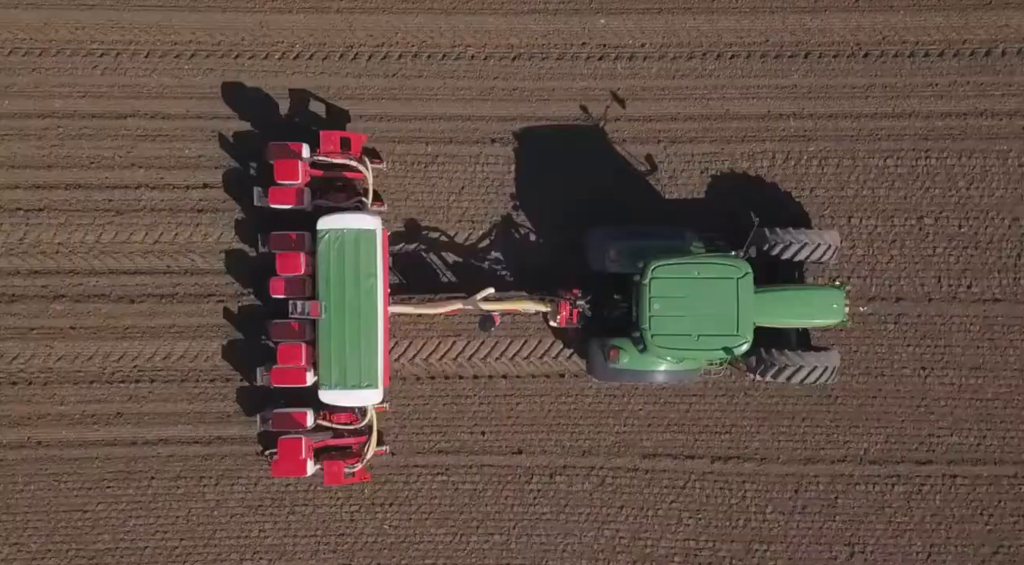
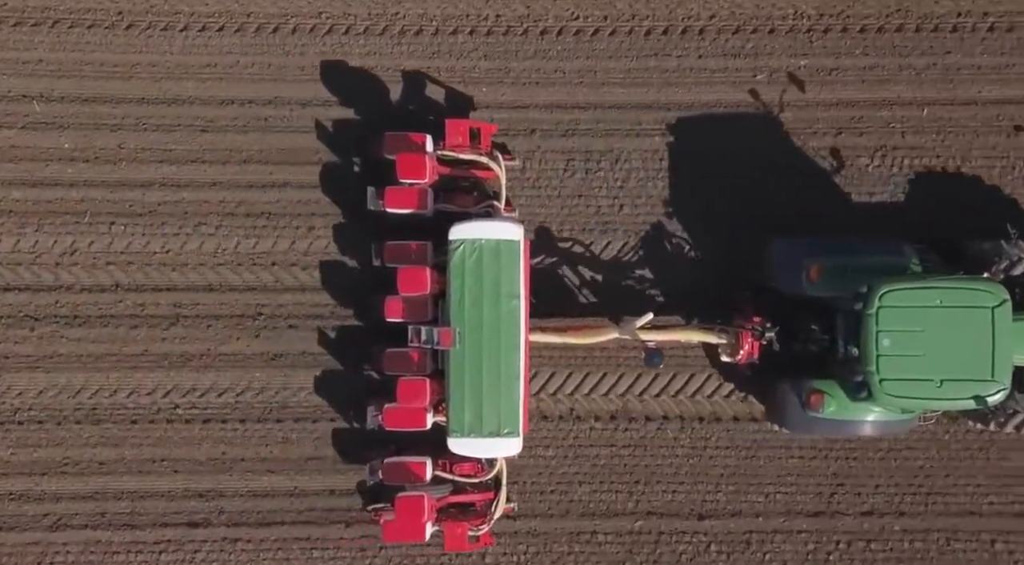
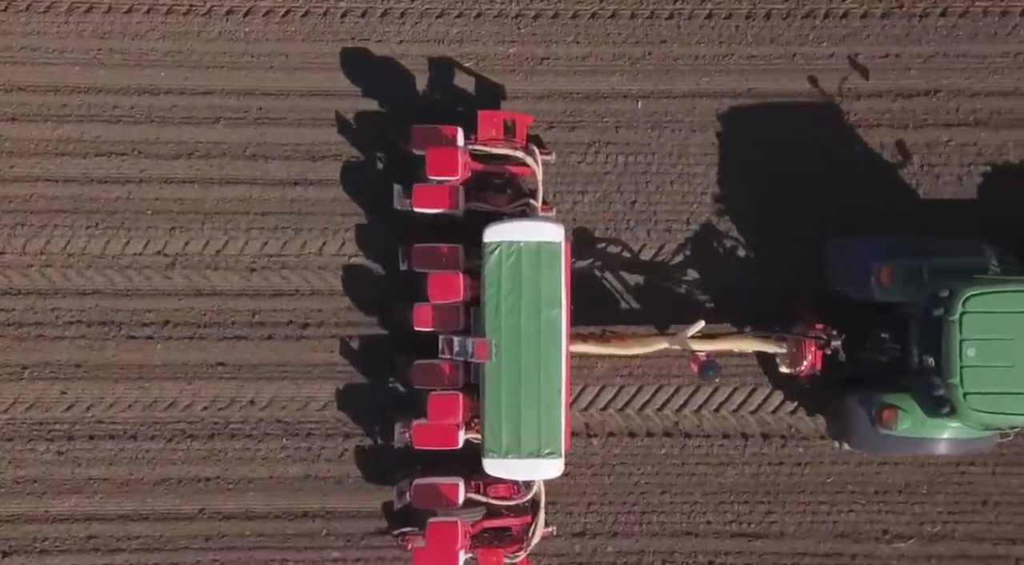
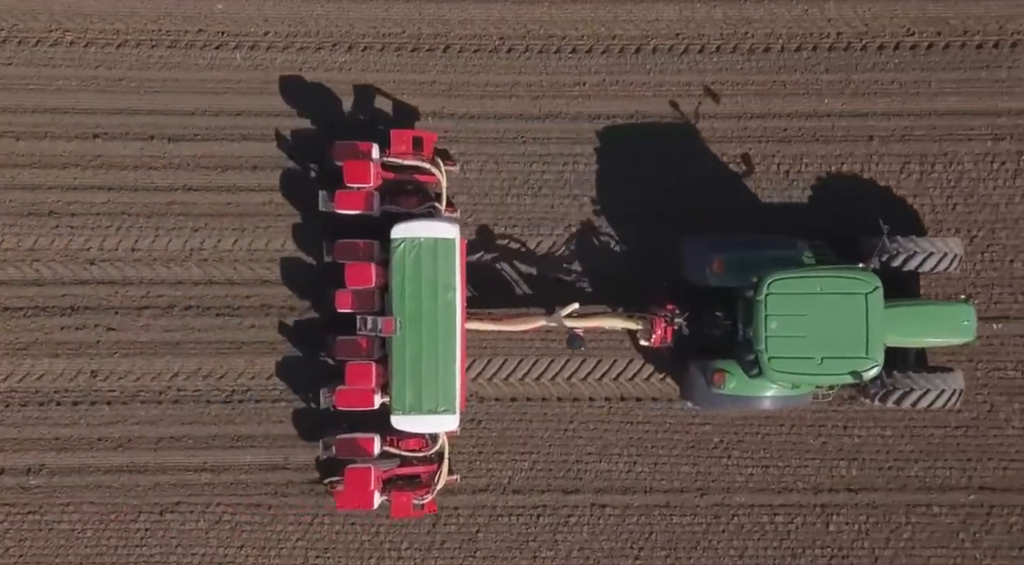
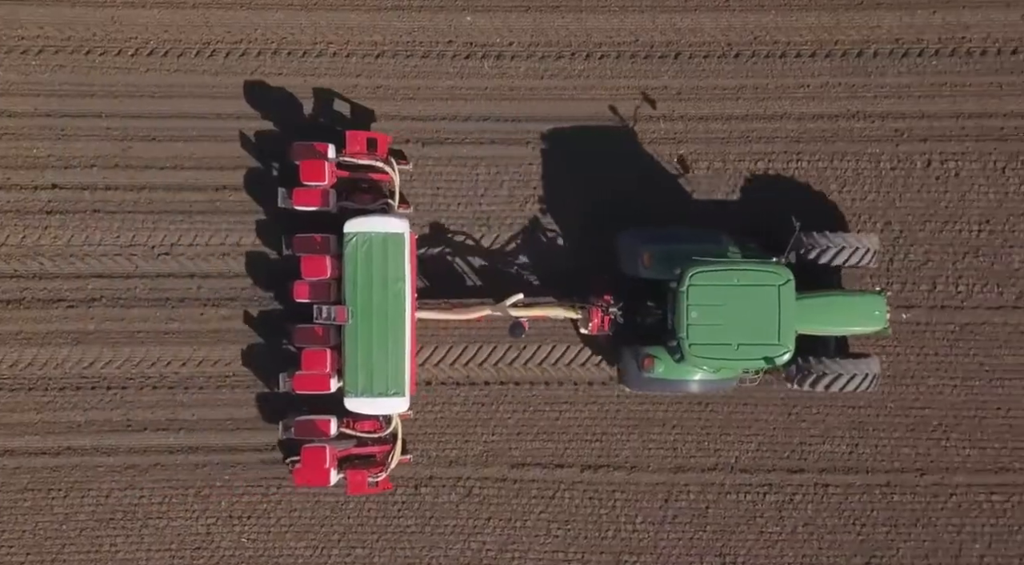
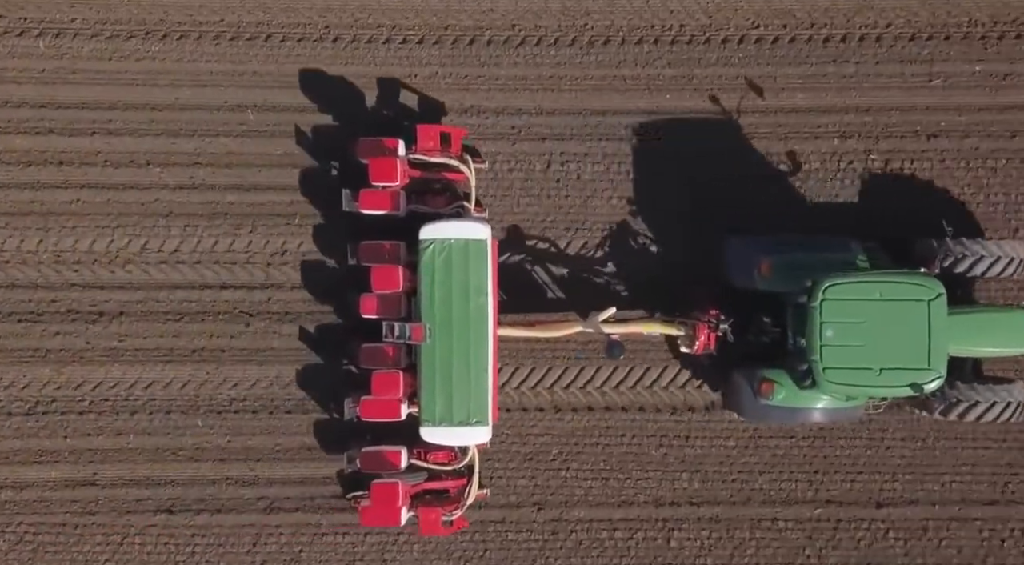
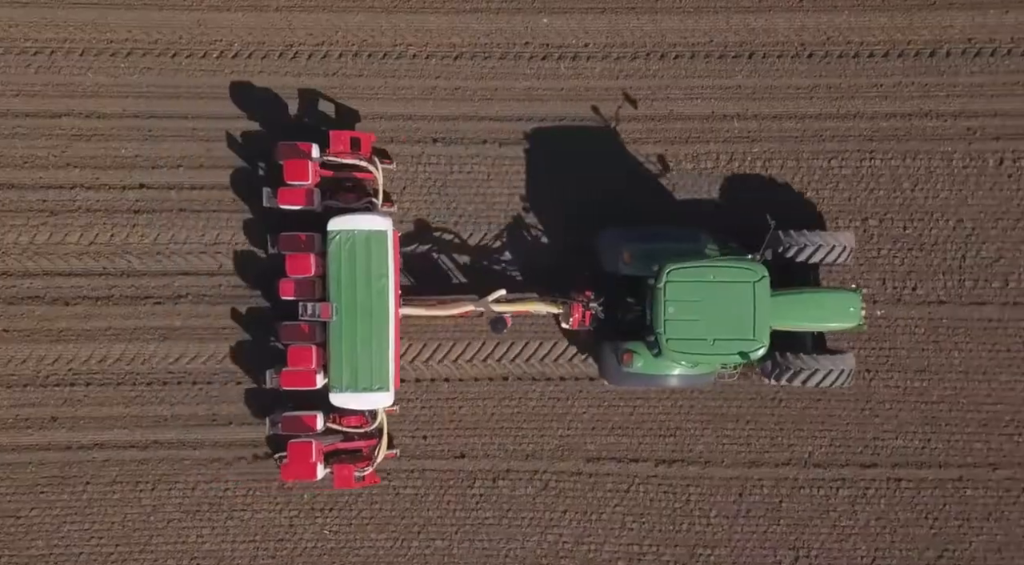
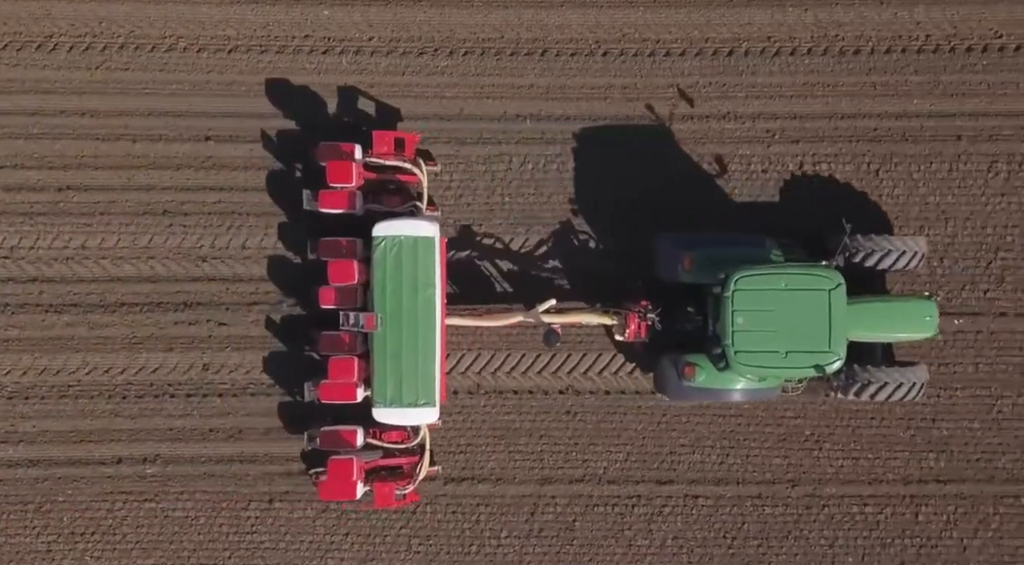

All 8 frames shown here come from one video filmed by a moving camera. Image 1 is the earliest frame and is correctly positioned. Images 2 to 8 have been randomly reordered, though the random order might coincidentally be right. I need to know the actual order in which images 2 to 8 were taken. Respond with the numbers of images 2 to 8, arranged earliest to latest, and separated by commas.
7, 5, 8, 4, 6, 2, 3
